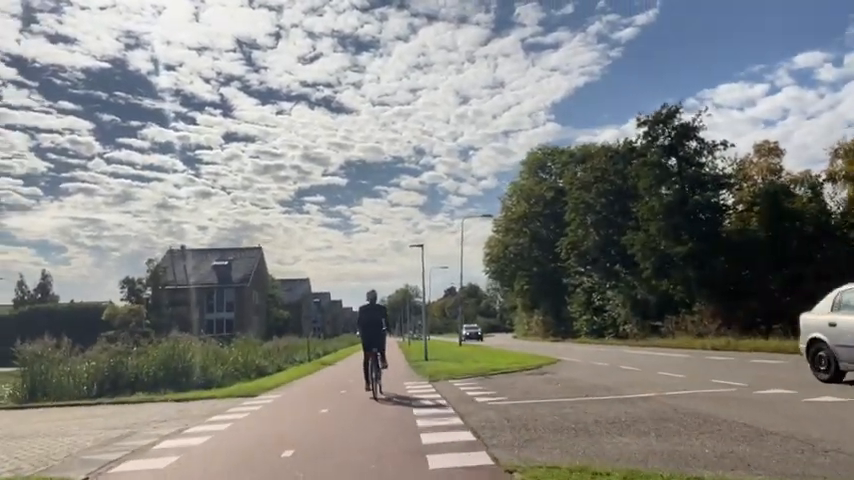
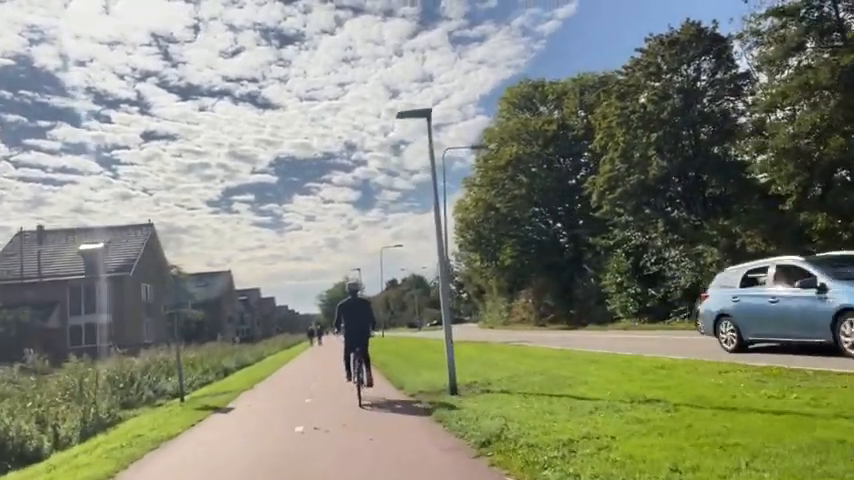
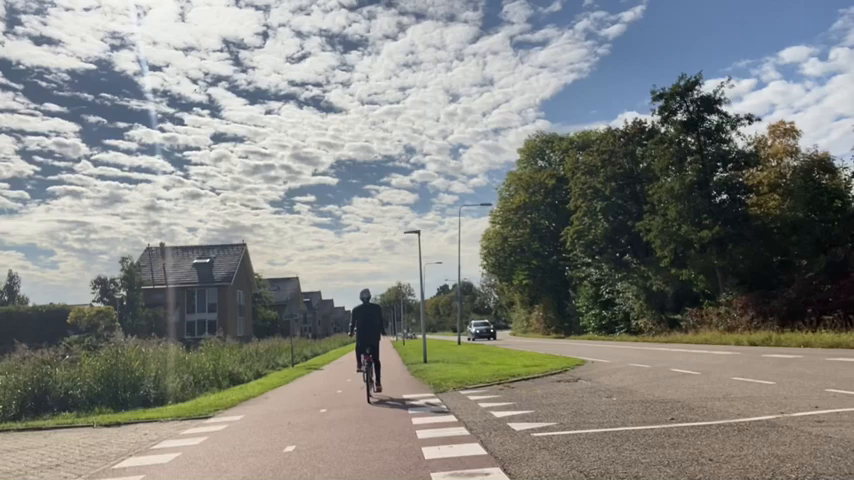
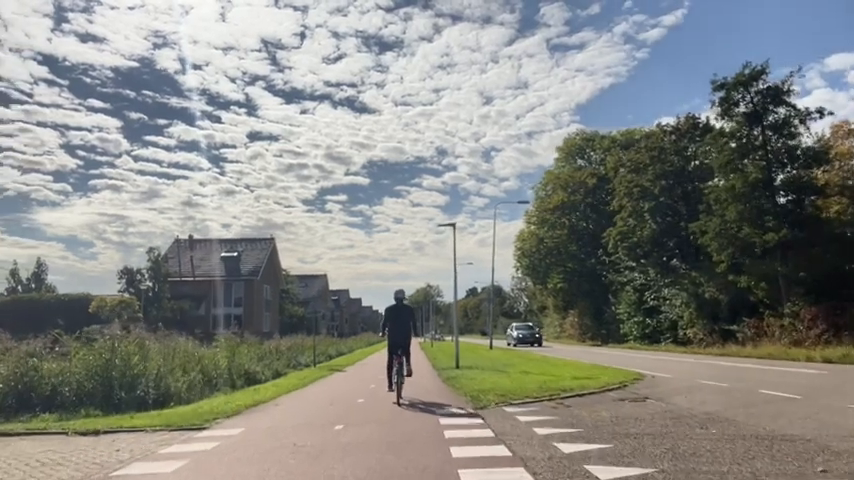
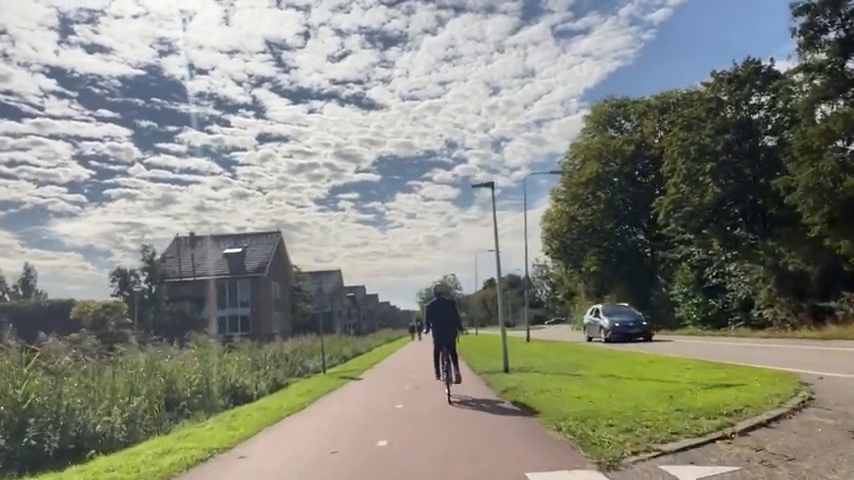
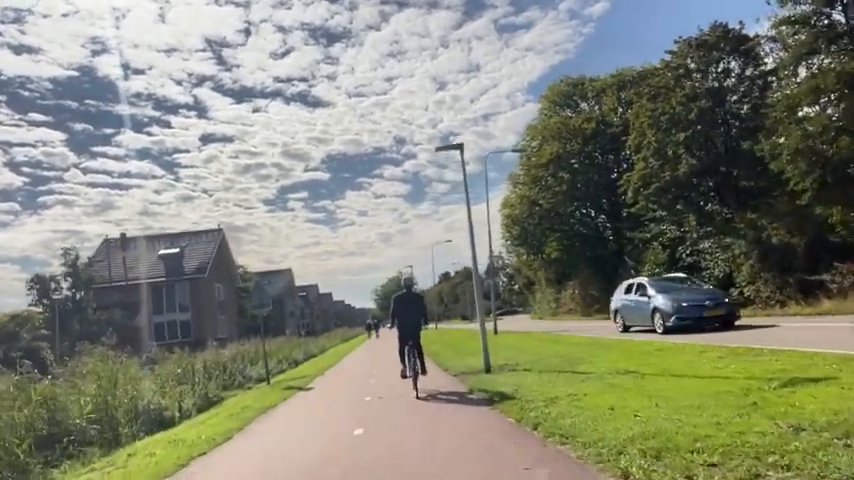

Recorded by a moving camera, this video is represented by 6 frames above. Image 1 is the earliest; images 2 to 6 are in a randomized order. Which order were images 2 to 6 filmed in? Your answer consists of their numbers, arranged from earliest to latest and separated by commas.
3, 4, 5, 6, 2
